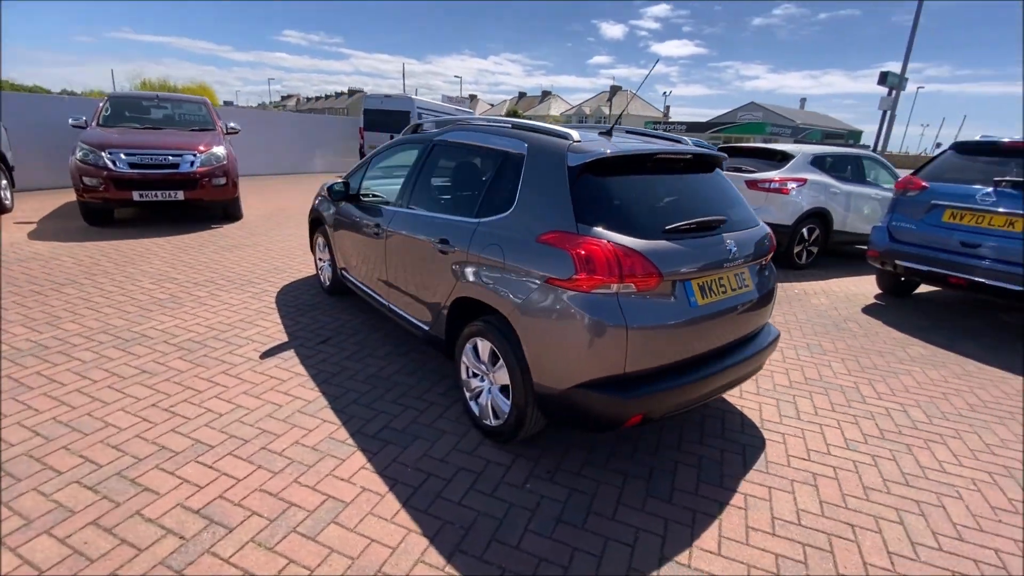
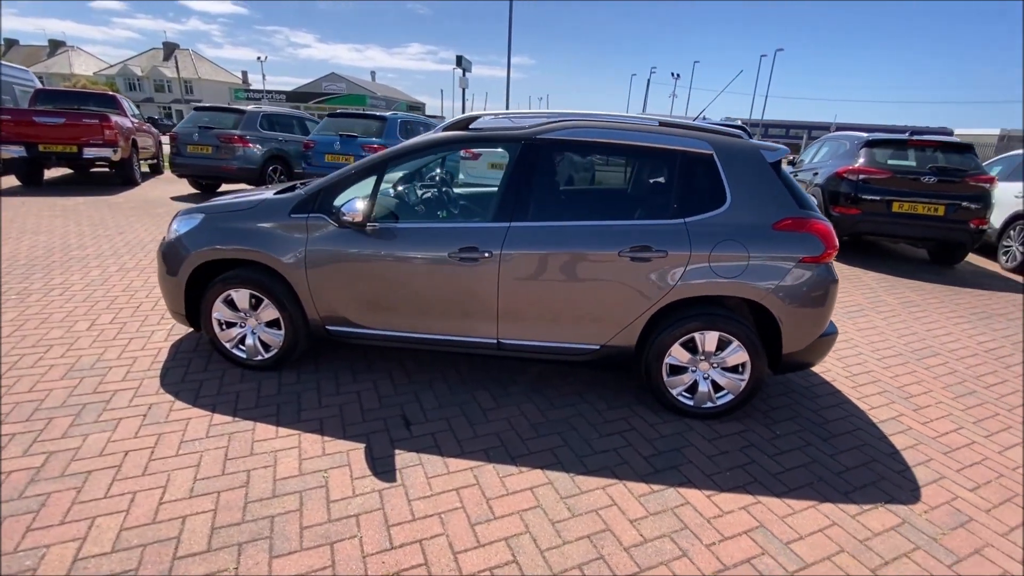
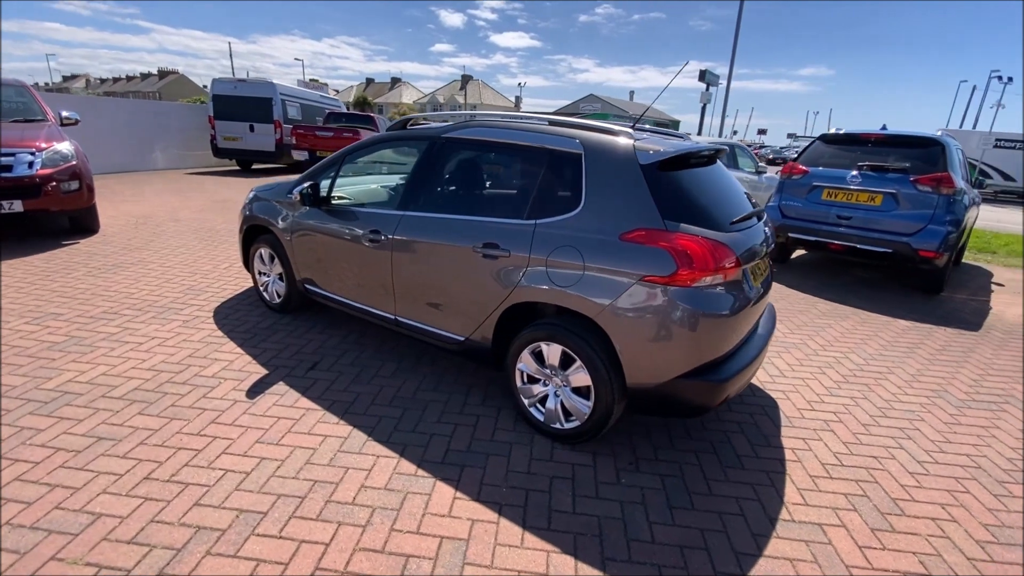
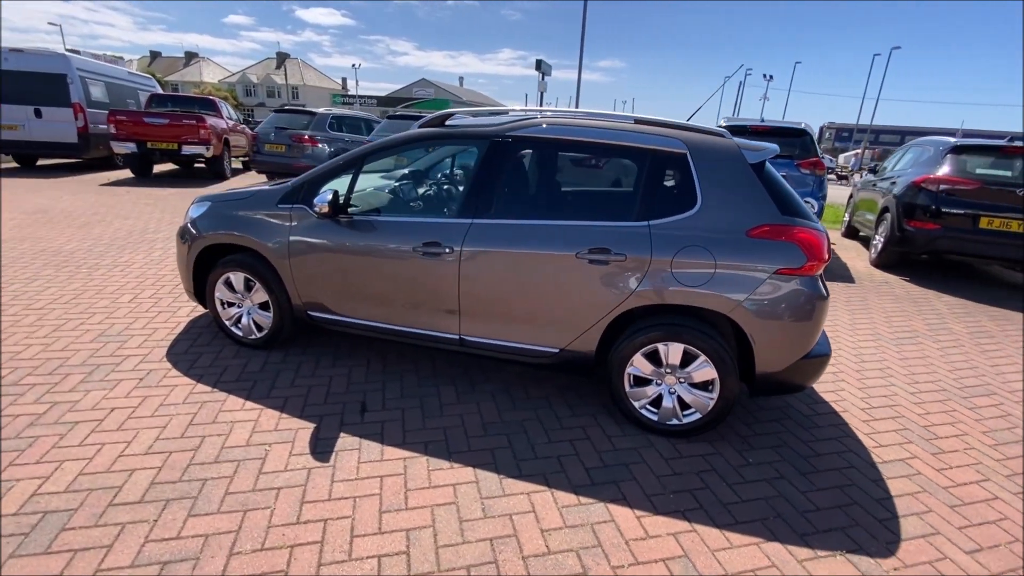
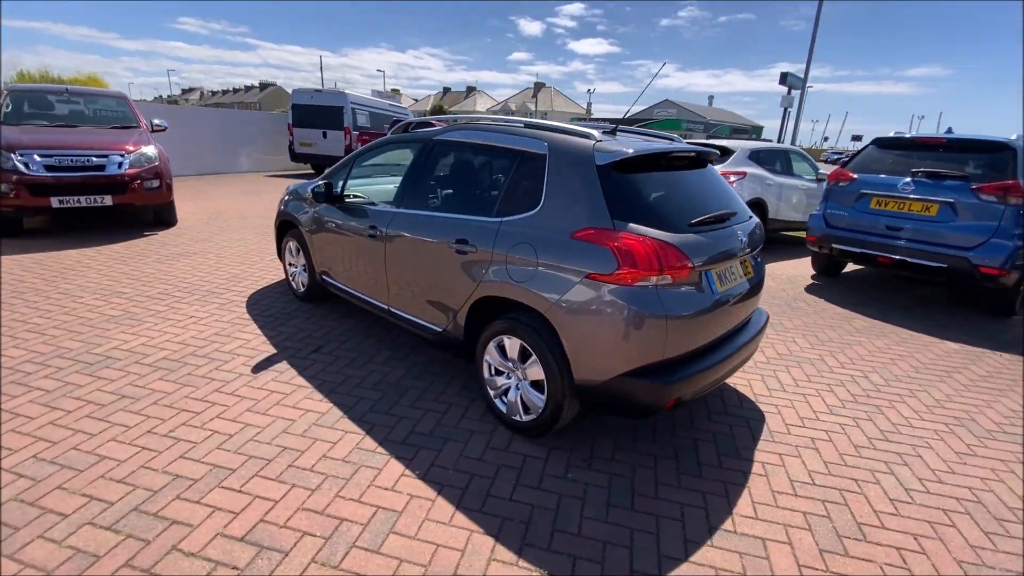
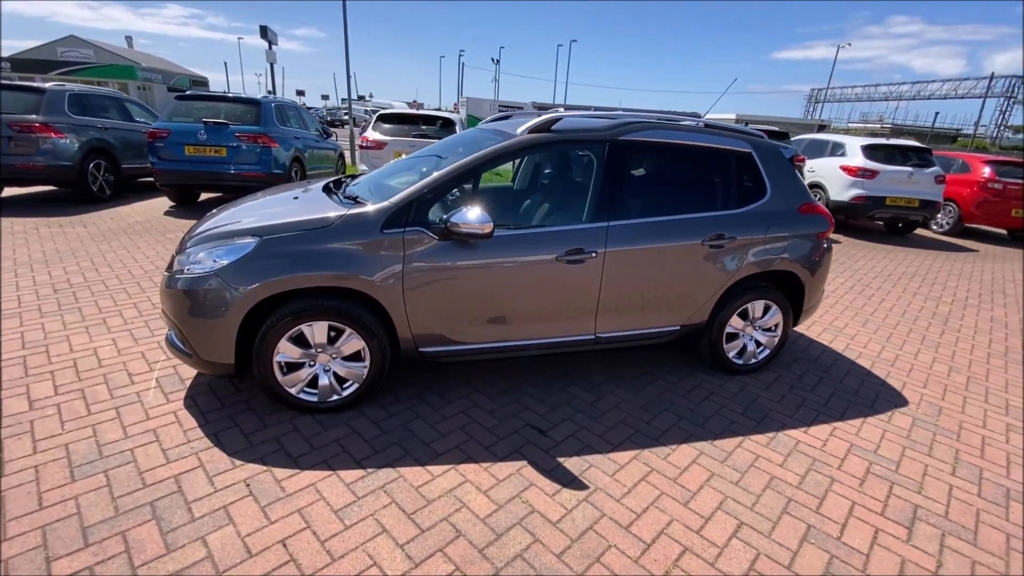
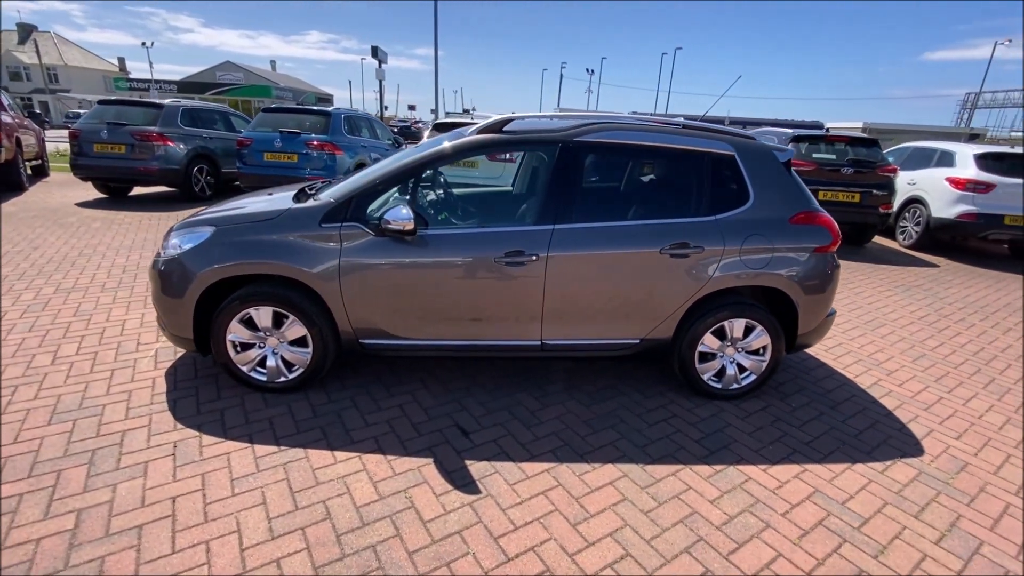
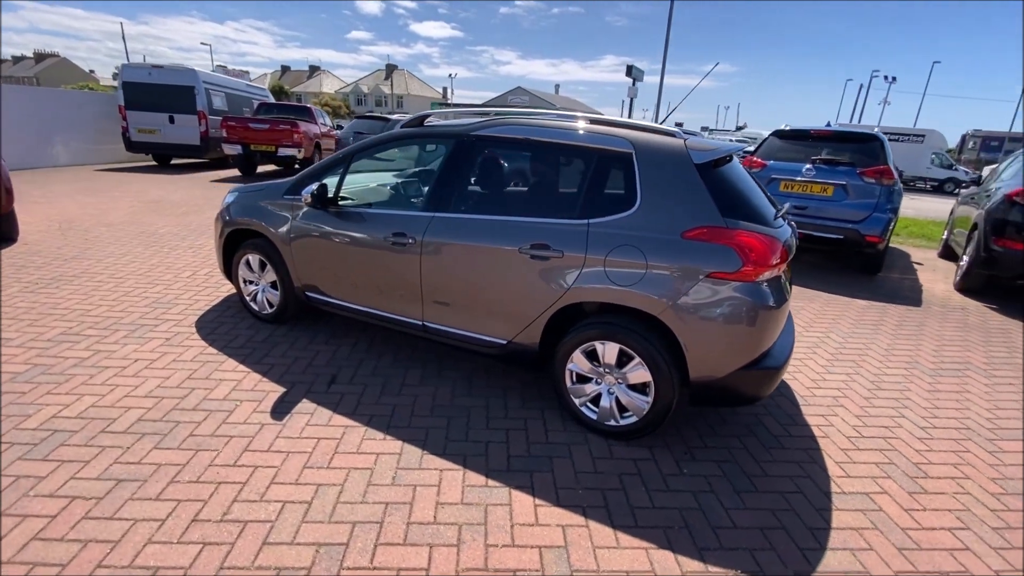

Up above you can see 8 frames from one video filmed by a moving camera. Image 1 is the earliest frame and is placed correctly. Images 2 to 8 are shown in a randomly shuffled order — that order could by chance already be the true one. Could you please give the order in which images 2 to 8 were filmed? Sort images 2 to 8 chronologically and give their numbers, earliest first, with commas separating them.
5, 3, 8, 4, 2, 7, 6
